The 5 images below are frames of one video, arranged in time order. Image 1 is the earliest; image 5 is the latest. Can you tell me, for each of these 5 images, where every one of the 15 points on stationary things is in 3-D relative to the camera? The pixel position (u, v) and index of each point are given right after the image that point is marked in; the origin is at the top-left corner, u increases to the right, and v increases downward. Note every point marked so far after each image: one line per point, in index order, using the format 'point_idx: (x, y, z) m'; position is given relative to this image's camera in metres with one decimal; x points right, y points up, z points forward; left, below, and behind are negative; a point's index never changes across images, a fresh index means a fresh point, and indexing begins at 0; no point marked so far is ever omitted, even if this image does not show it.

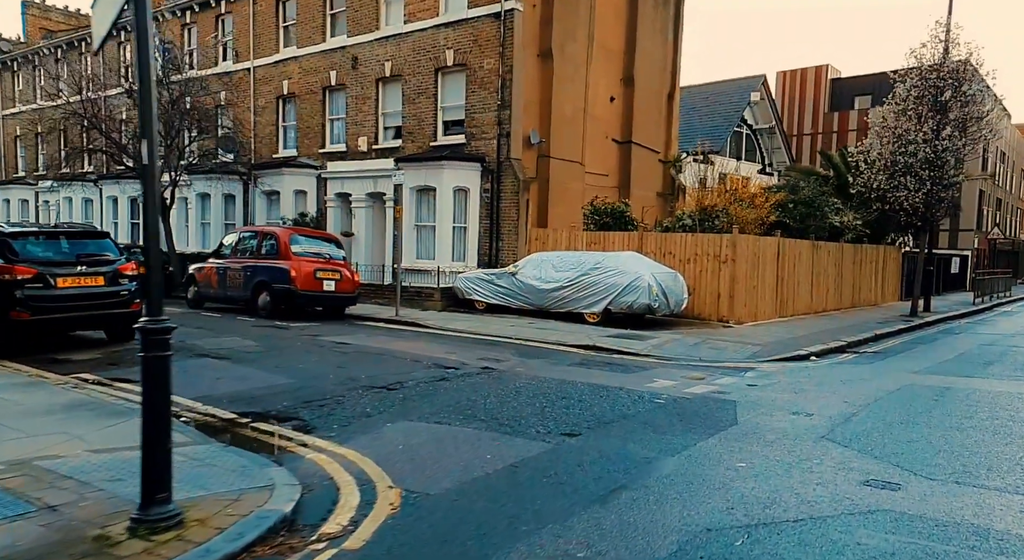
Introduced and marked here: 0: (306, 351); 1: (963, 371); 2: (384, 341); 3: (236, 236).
0: (-2.8, -1.0, +10.7) m
1: (+6.4, -1.3, +11.3) m
2: (-2.0, -1.0, +12.4) m
3: (-5.9, +0.9, +16.9) m
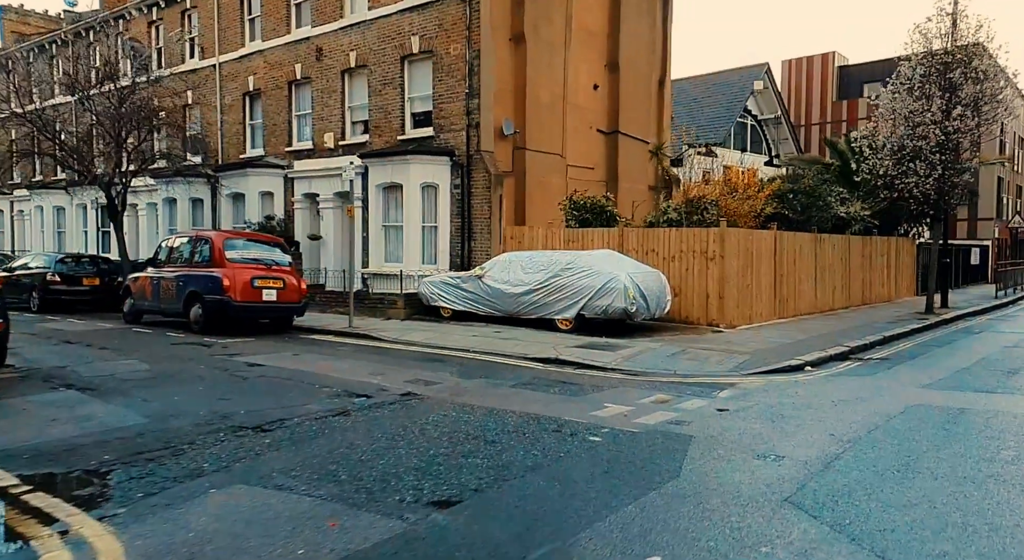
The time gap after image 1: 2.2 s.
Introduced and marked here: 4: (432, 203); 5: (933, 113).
0: (-3.6, -1.1, +9.1) m
1: (+5.7, -1.2, +9.5) m
2: (-2.8, -1.1, +10.8) m
3: (-6.6, +0.7, +15.4) m
4: (-1.9, +1.8, +18.7) m
5: (+9.6, +3.8, +17.9) m
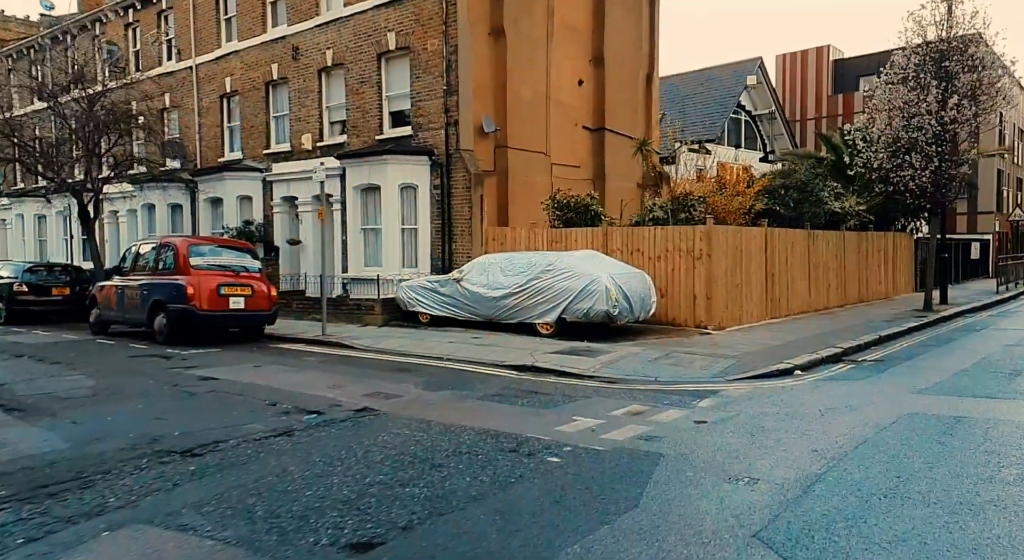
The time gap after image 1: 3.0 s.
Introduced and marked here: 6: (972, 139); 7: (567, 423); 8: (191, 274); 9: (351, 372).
0: (-4.0, -1.2, +8.5) m
1: (+5.3, -1.2, +8.9) m
2: (-3.1, -1.2, +10.2) m
3: (-7.0, +0.6, +14.8) m
4: (-2.3, +1.7, +18.1) m
5: (+9.1, +3.9, +17.3) m
6: (+10.4, +3.2, +17.8) m
7: (+0.5, -1.3, +7.3) m
8: (-5.5, +0.1, +13.5) m
9: (-2.1, -1.2, +10.4) m
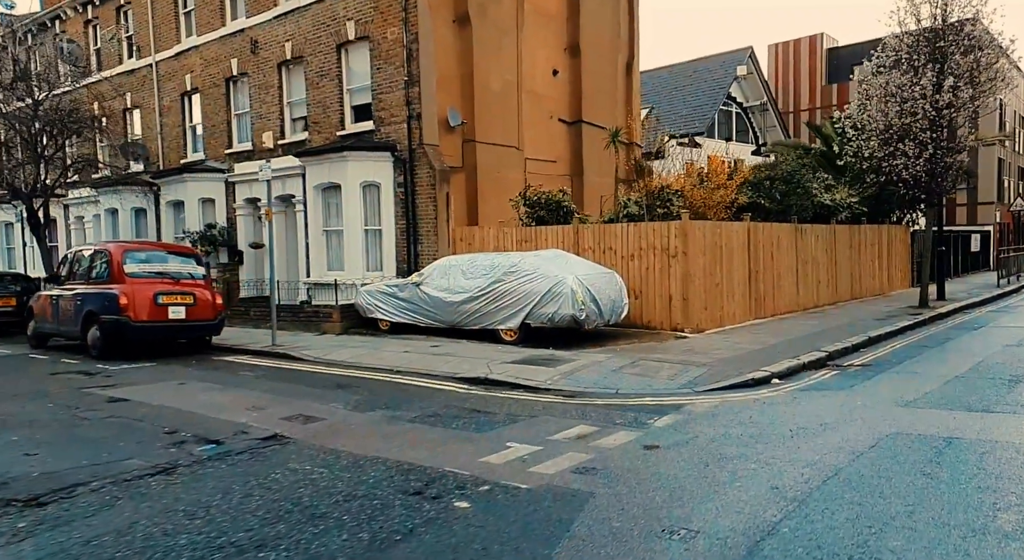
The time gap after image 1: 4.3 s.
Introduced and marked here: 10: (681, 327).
0: (-4.6, -1.4, +7.6) m
1: (+4.7, -1.2, +8.0) m
2: (-3.7, -1.3, +9.2) m
3: (-7.7, +0.4, +13.8) m
4: (-3.0, +1.6, +17.1) m
5: (+8.4, +4.0, +16.3) m
6: (+9.7, +3.3, +16.8) m
7: (-0.1, -1.4, +6.3) m
8: (-6.1, 0.0, +12.5) m
9: (-2.7, -1.3, +9.4) m
10: (+2.9, -0.8, +13.5) m
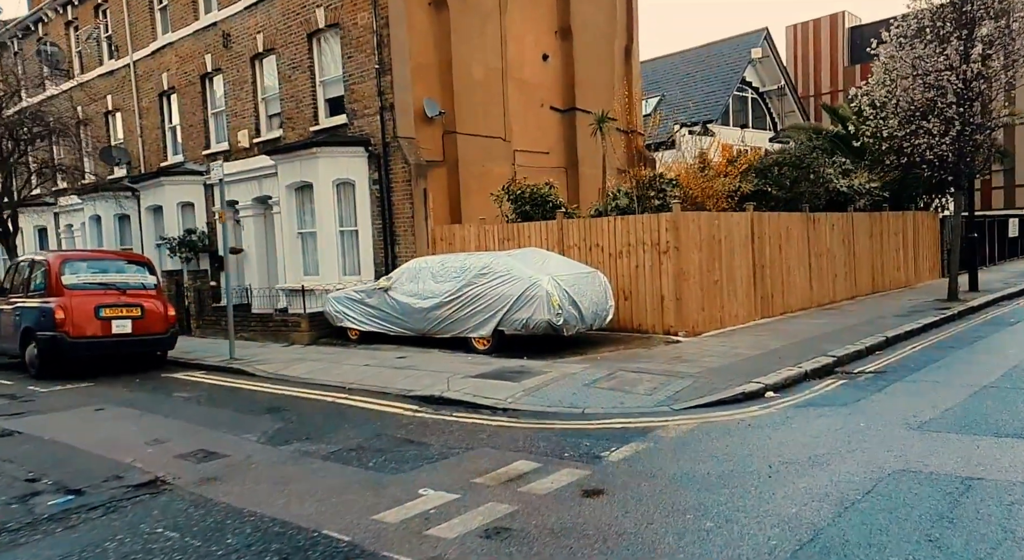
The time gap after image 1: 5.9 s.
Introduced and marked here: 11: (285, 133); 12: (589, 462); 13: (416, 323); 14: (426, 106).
0: (-5.1, -1.5, +6.5) m
1: (+4.1, -1.1, +6.6) m
2: (-4.2, -1.5, +8.1) m
3: (-8.1, +0.2, +12.9) m
4: (-3.3, +1.5, +16.0) m
5: (+8.0, +4.1, +14.8) m
6: (+9.3, +3.5, +15.3) m
7: (-0.7, -1.4, +5.1) m
8: (-6.5, -0.2, +11.5) m
9: (-3.2, -1.4, +8.3) m
10: (+2.5, -0.8, +12.2) m
11: (-5.0, +3.2, +17.5) m
12: (+0.6, -1.4, +6.0) m
13: (-1.5, -0.7, +12.5) m
14: (-1.7, +3.4, +15.7) m
